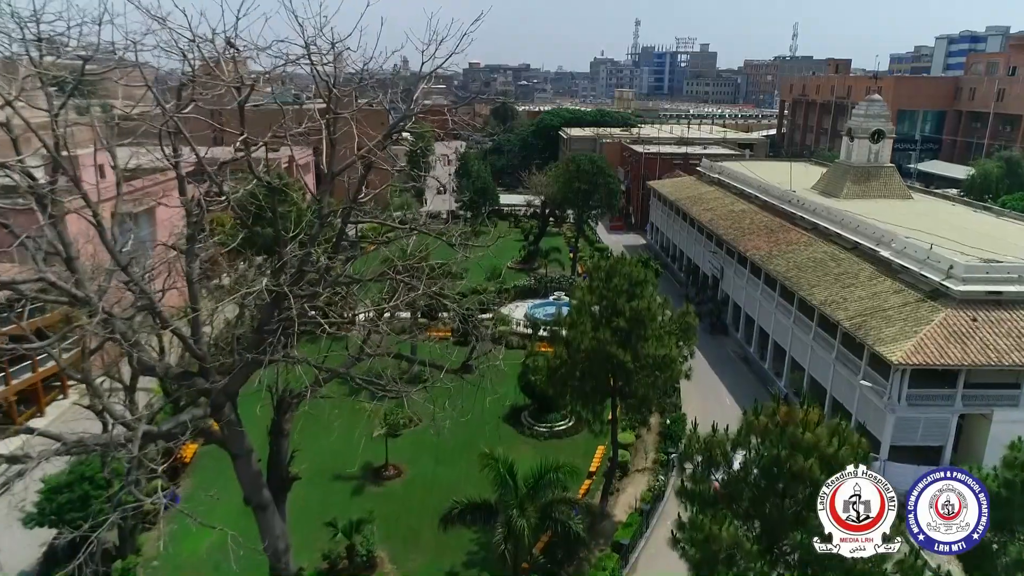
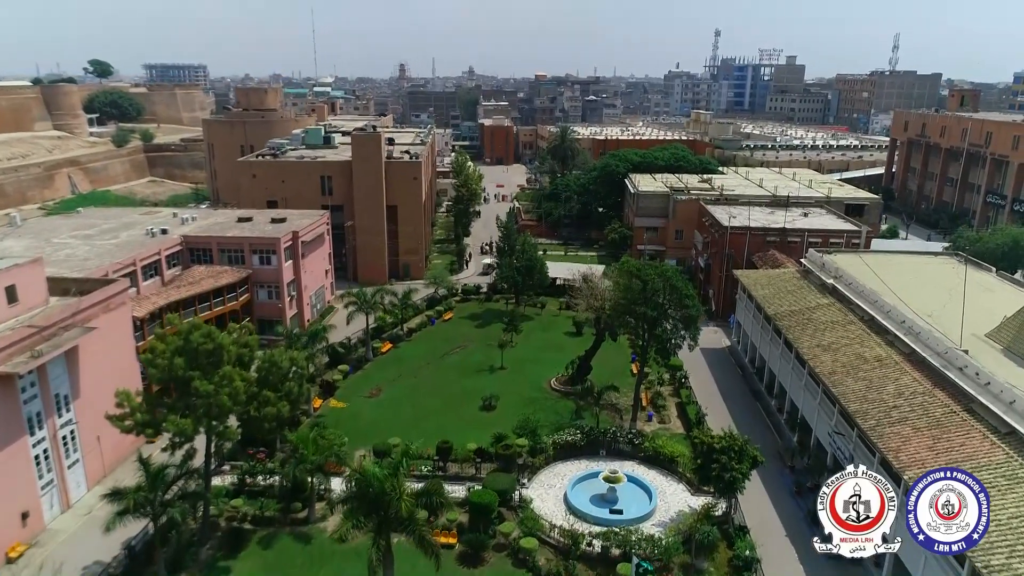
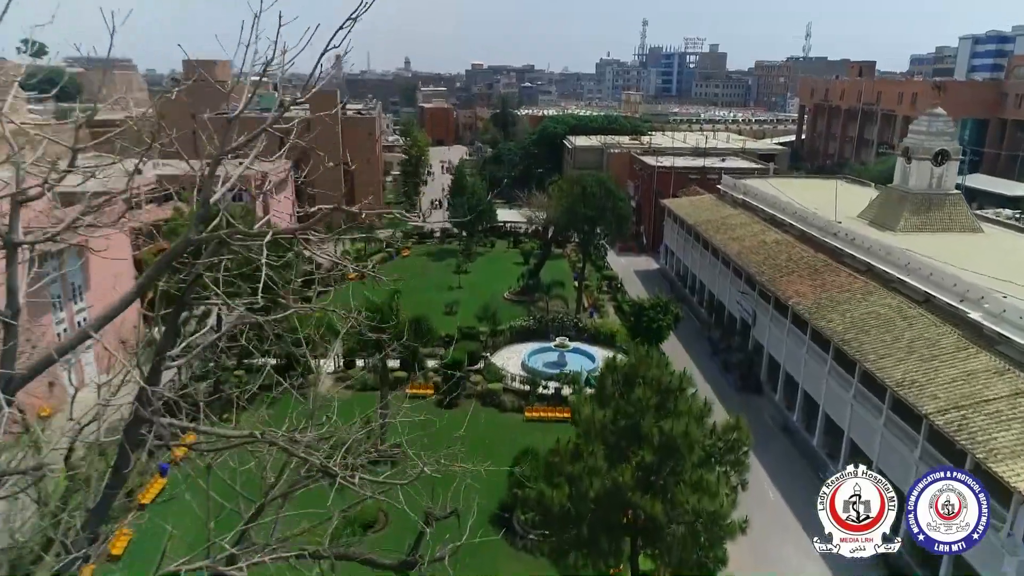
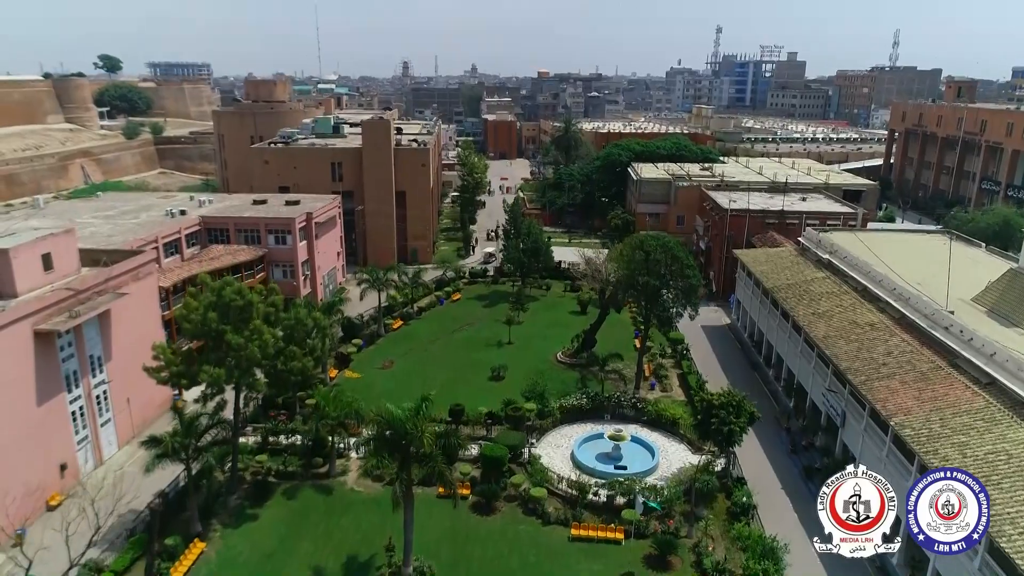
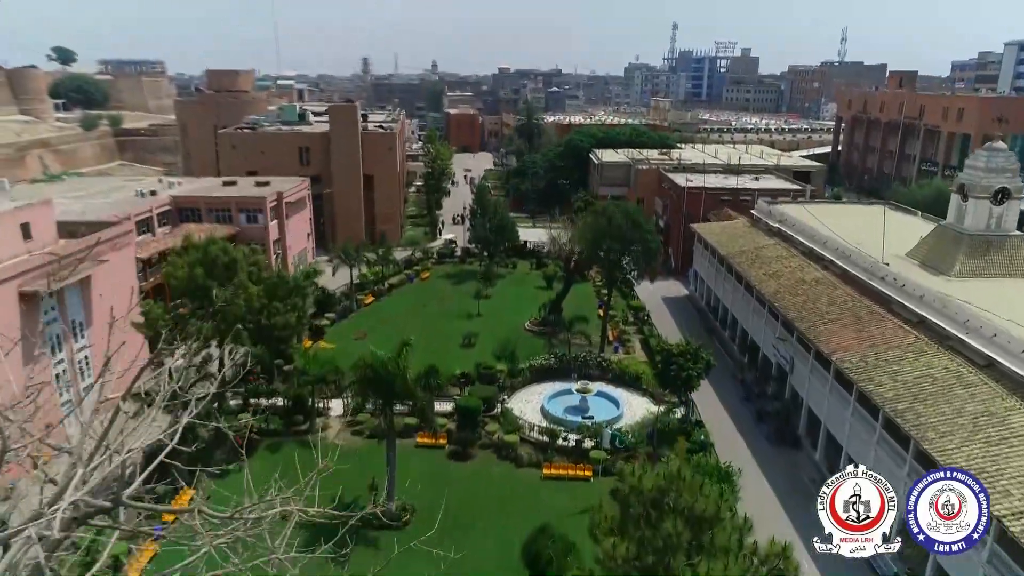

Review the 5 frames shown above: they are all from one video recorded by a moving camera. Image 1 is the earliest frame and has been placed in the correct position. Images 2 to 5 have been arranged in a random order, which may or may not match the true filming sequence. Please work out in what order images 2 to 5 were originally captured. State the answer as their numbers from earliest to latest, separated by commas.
3, 5, 4, 2
